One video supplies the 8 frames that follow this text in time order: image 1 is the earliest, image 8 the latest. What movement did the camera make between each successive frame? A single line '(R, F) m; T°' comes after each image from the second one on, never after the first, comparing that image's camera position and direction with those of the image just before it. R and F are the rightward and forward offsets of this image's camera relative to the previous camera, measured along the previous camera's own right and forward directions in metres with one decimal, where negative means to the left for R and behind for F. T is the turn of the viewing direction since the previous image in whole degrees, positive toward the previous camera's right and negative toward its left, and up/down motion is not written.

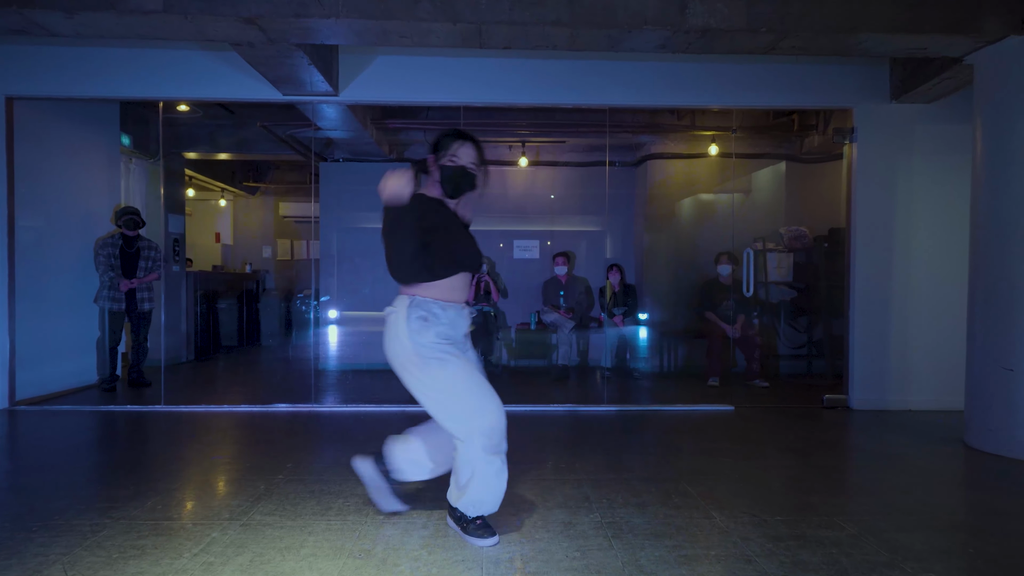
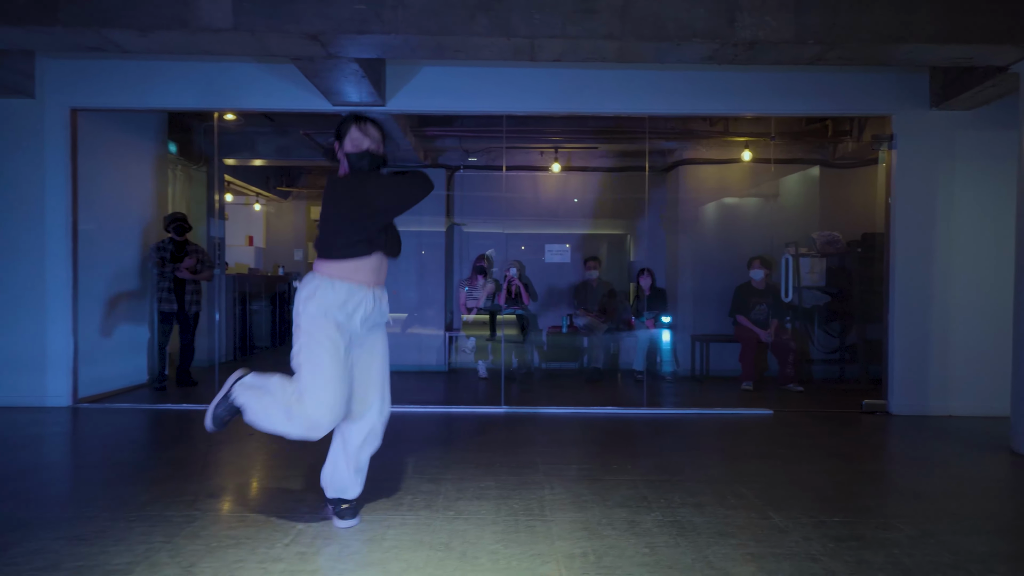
(-0.2, -0.1) m; -1°
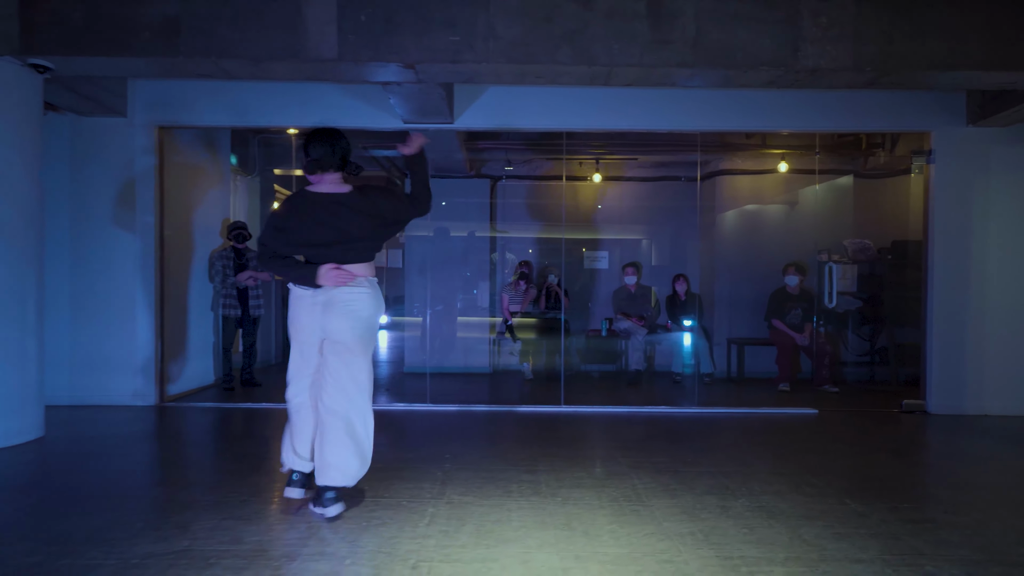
(-0.5, -0.3) m; 0°
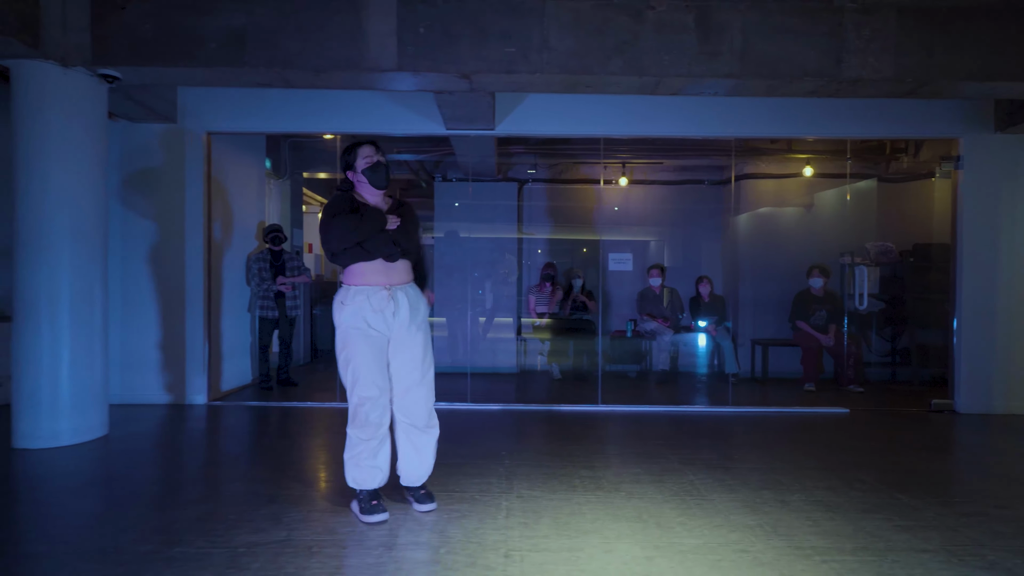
(-0.4, -0.1) m; 0°
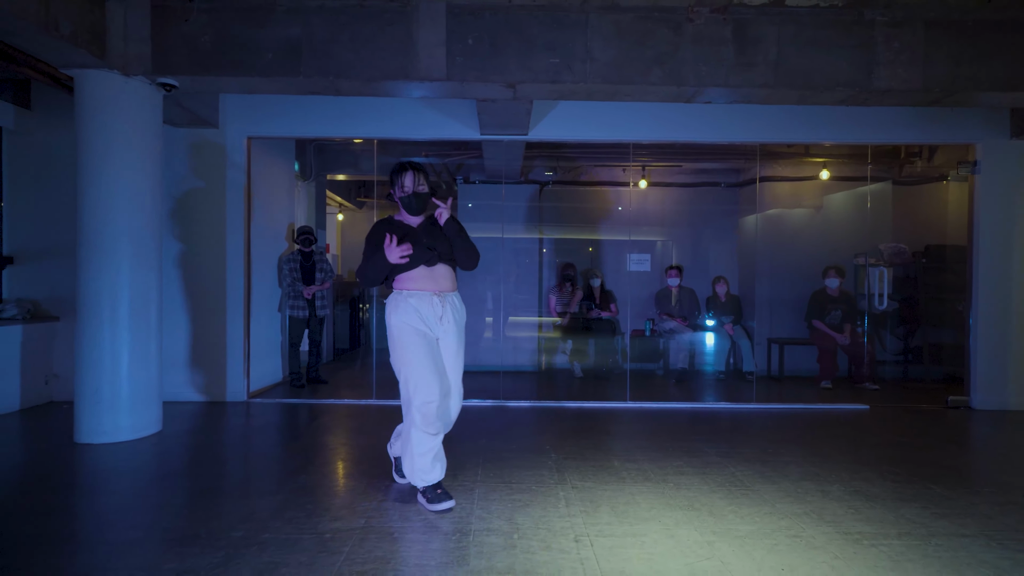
(-0.3, -0.2) m; 0°
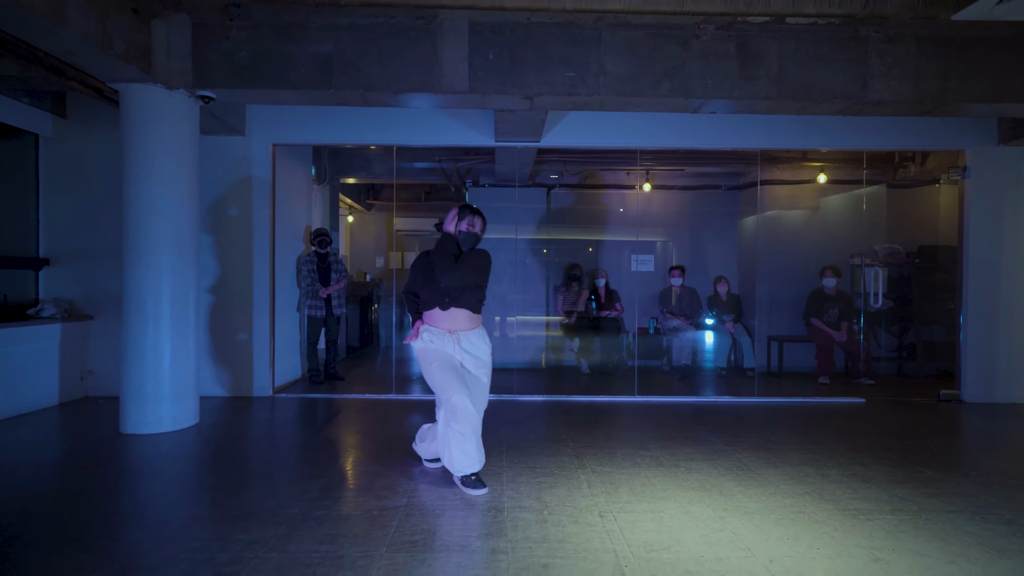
(-0.2, -0.3) m; 0°
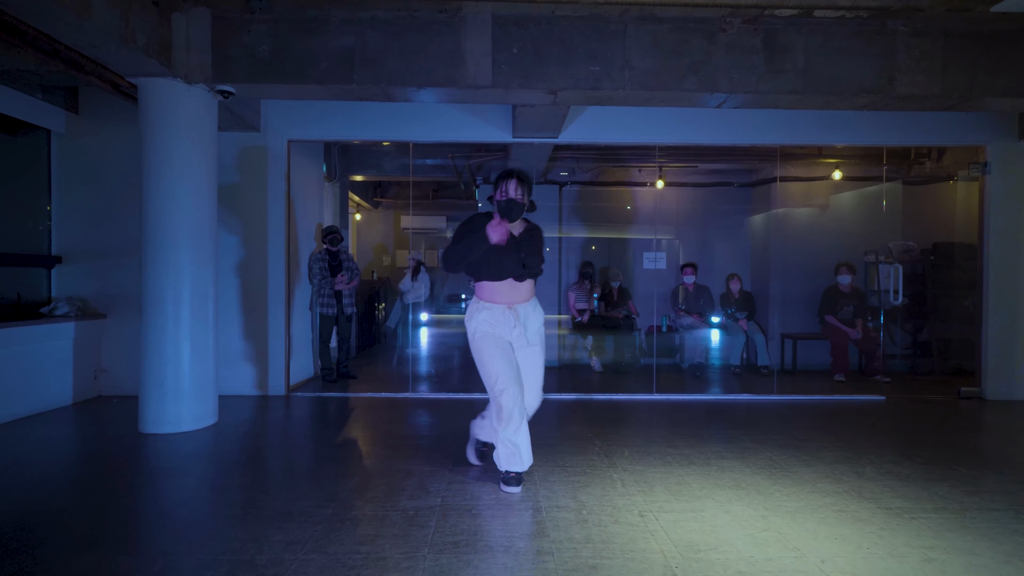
(-0.2, +0.1) m; 0°
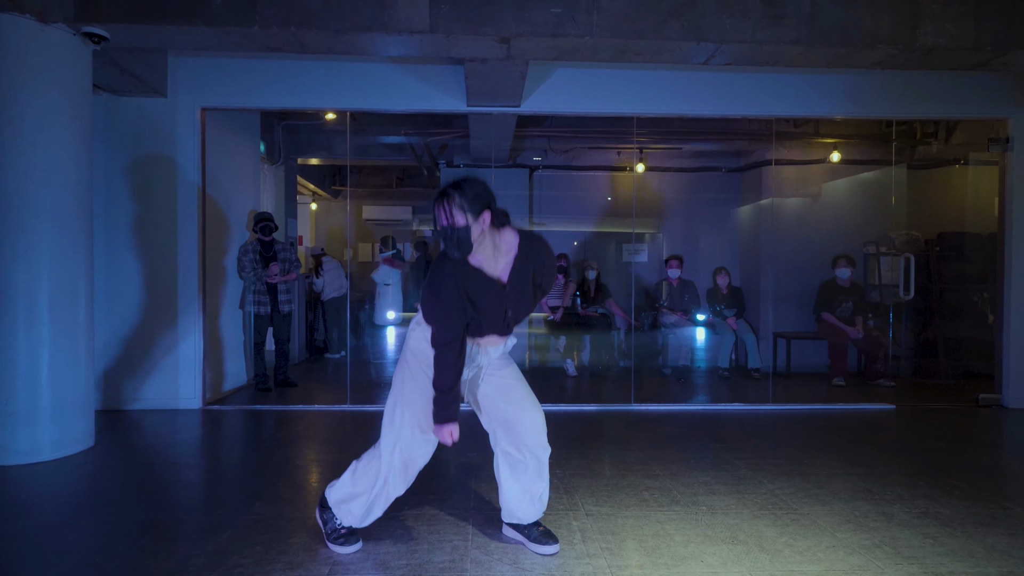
(+0.3, +0.9) m; +1°
